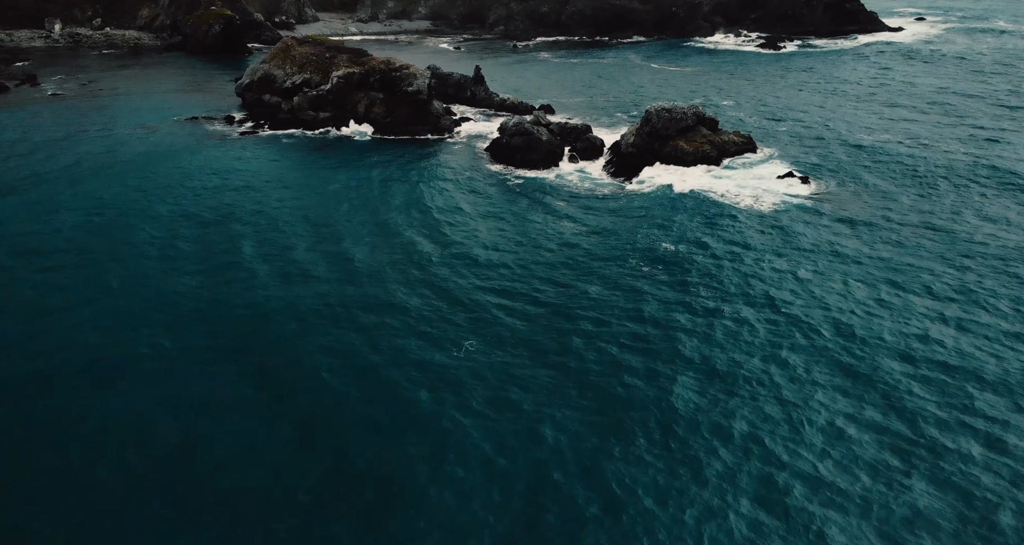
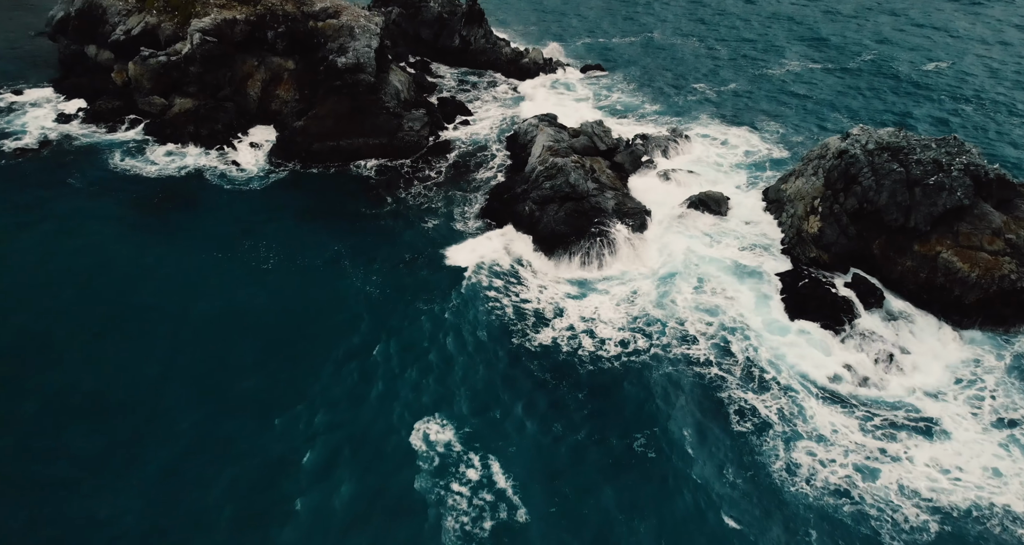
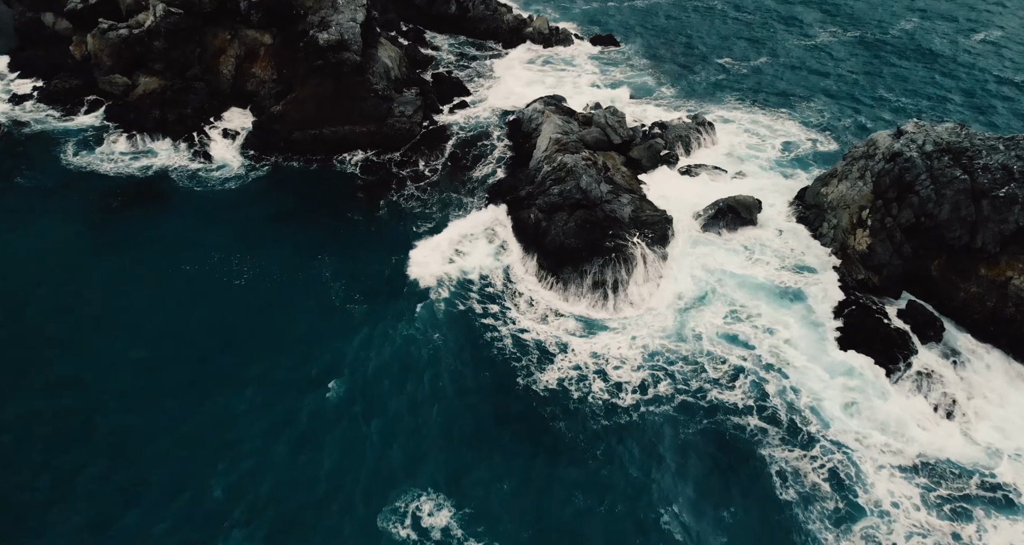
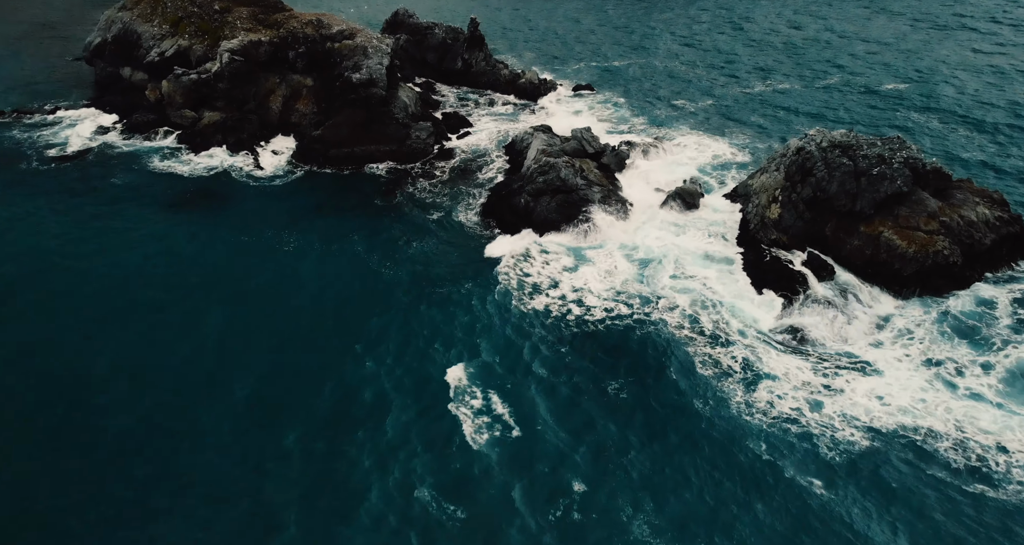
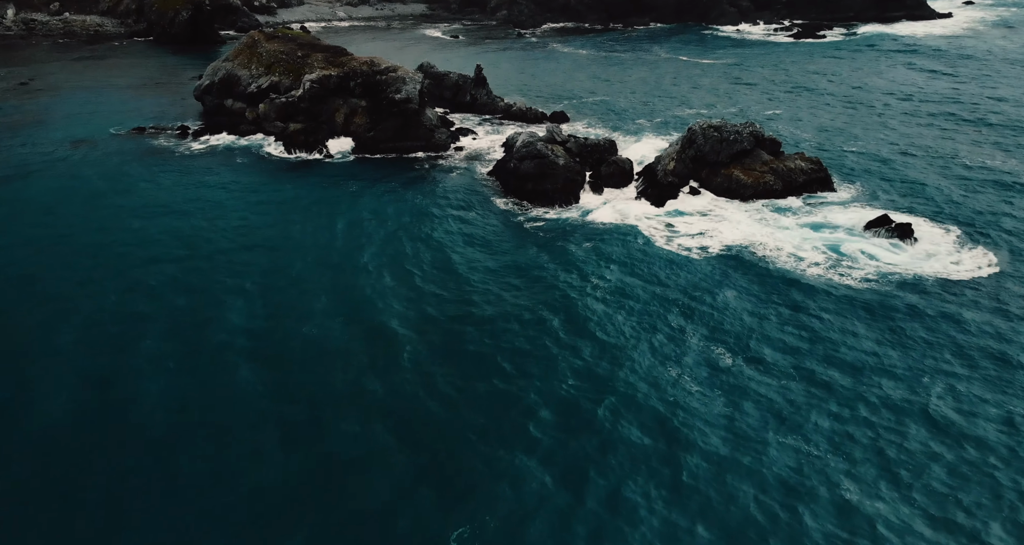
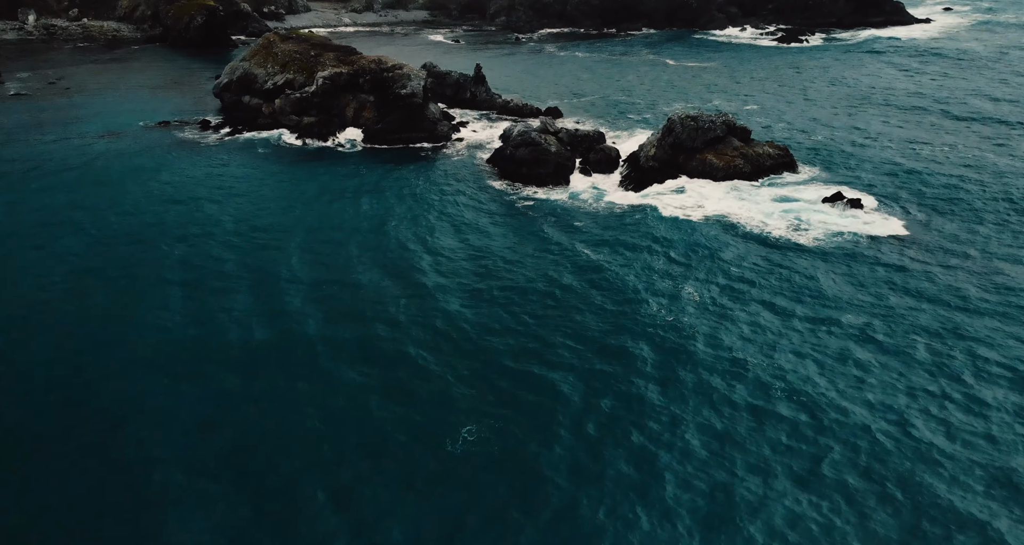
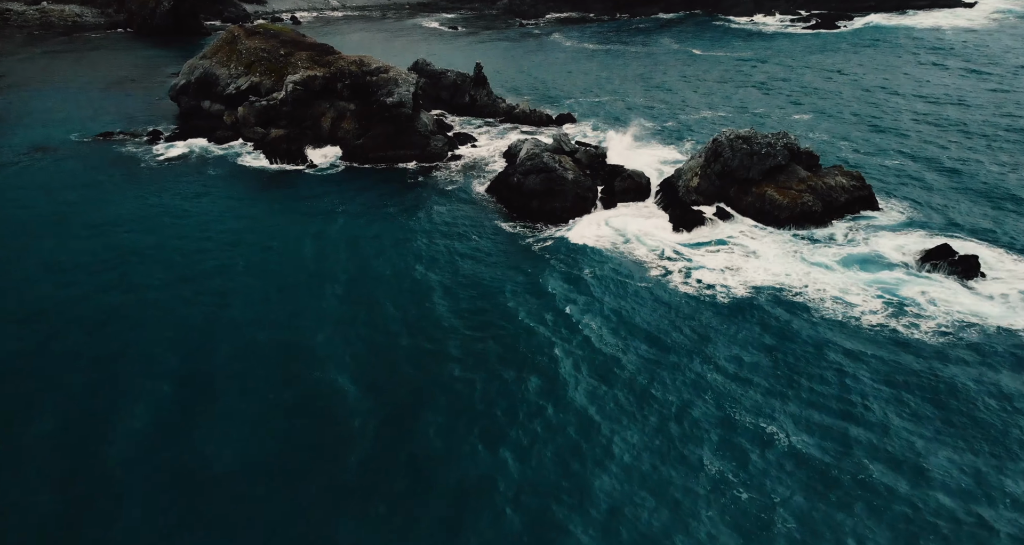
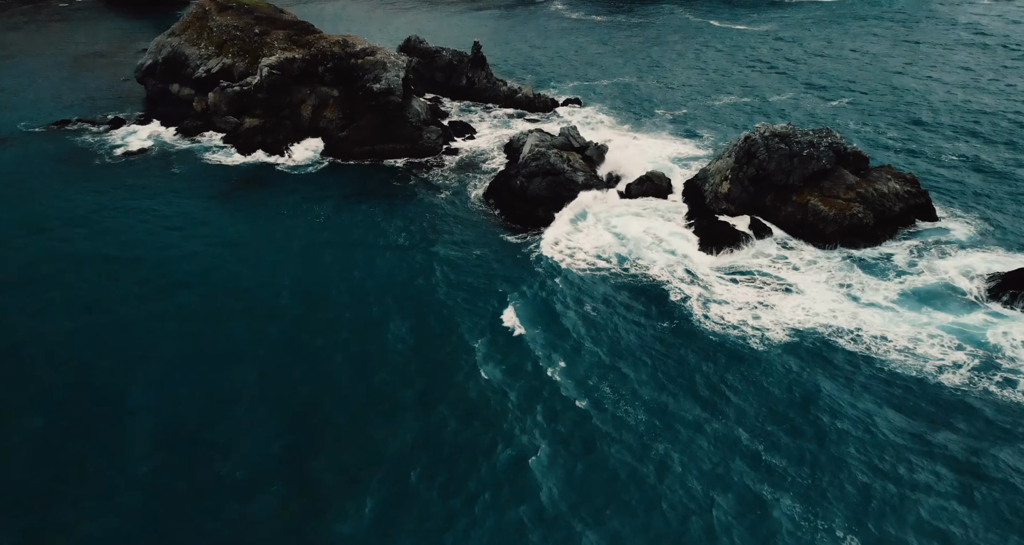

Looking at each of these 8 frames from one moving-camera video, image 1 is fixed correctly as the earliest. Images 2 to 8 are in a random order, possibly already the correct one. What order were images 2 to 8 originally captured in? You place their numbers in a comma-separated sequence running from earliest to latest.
6, 5, 7, 8, 4, 2, 3
